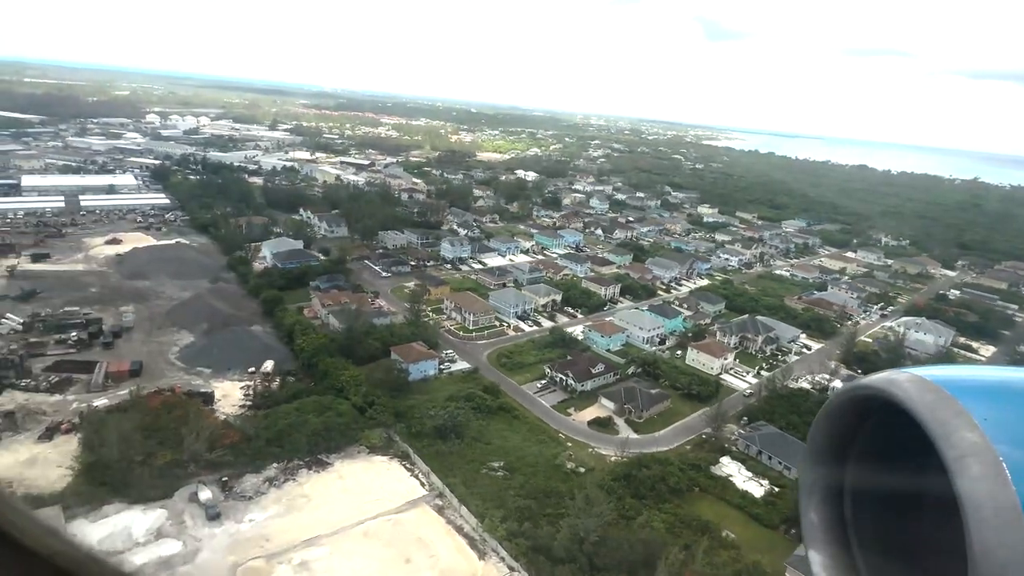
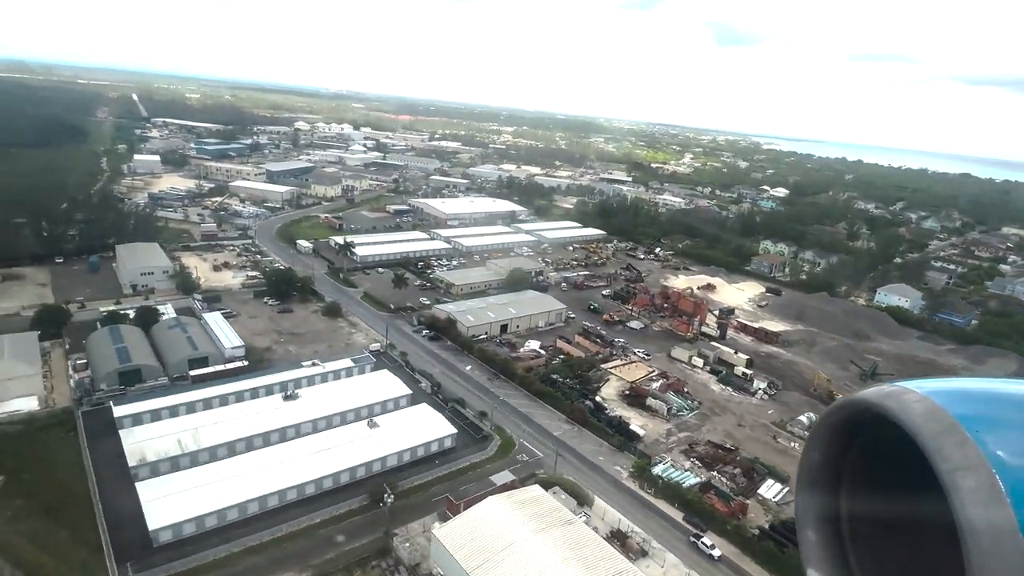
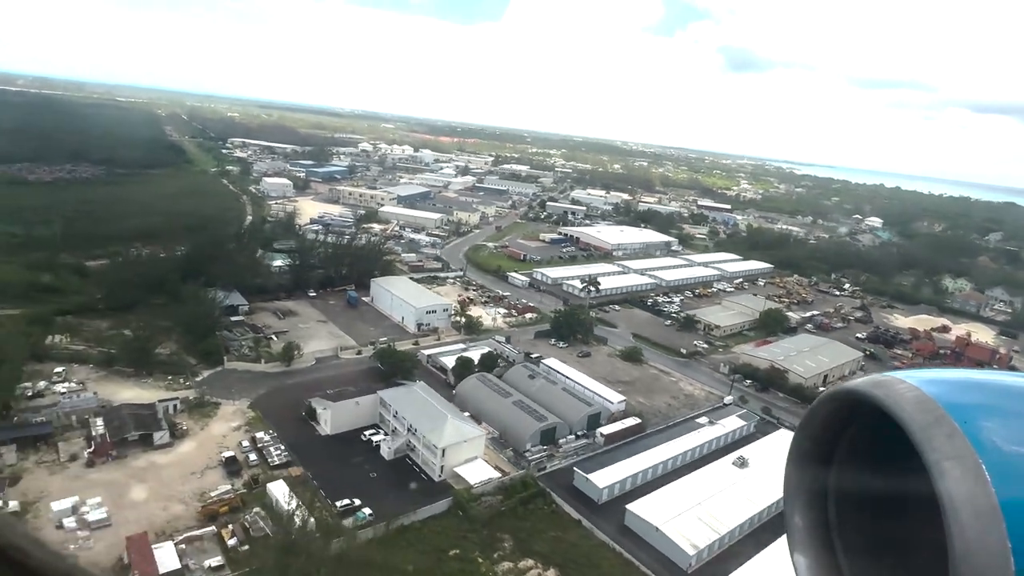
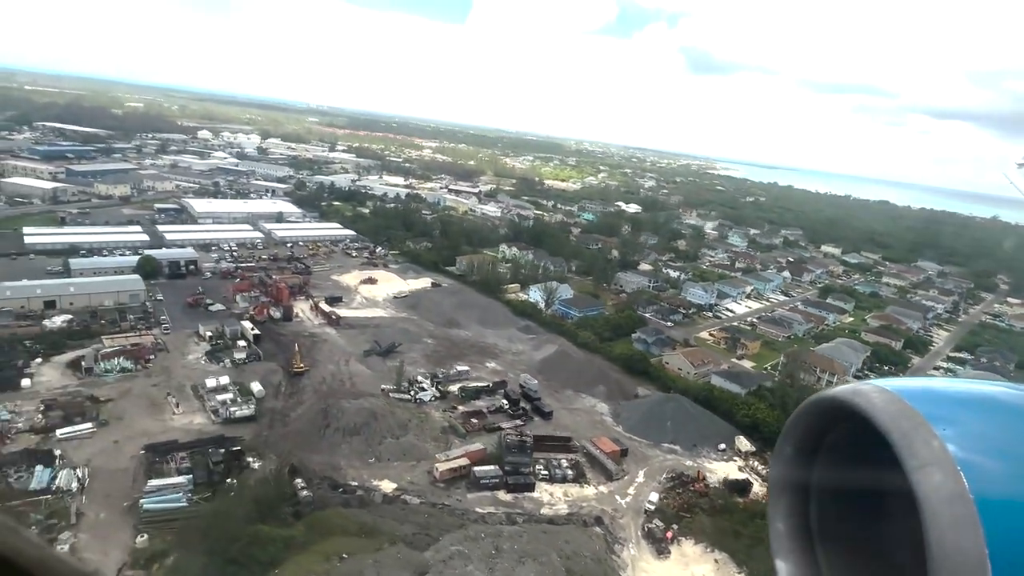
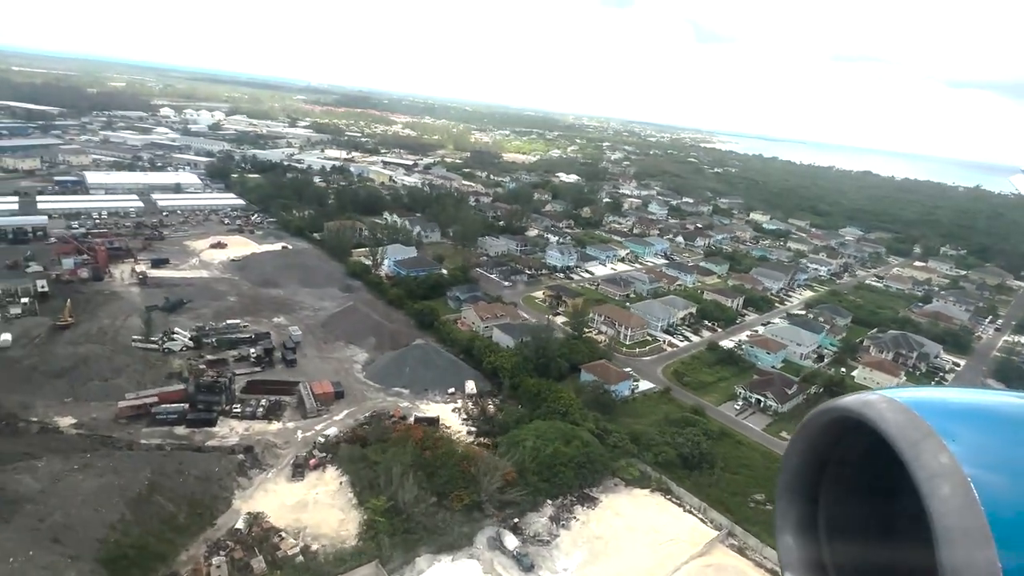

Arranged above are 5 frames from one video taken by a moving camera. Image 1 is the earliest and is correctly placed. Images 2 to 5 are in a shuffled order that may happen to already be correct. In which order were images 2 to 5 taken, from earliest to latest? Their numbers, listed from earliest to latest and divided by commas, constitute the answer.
5, 4, 2, 3
